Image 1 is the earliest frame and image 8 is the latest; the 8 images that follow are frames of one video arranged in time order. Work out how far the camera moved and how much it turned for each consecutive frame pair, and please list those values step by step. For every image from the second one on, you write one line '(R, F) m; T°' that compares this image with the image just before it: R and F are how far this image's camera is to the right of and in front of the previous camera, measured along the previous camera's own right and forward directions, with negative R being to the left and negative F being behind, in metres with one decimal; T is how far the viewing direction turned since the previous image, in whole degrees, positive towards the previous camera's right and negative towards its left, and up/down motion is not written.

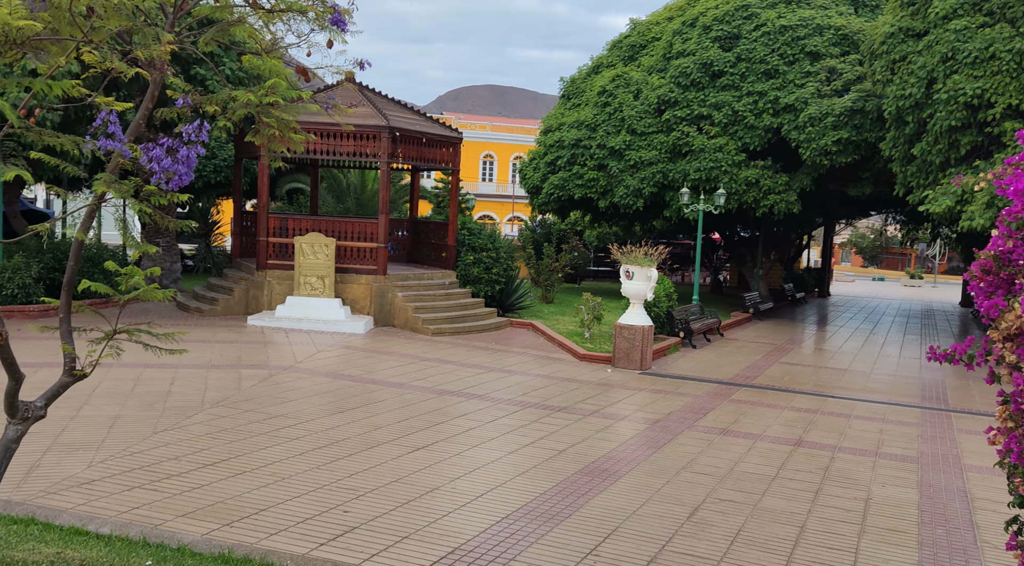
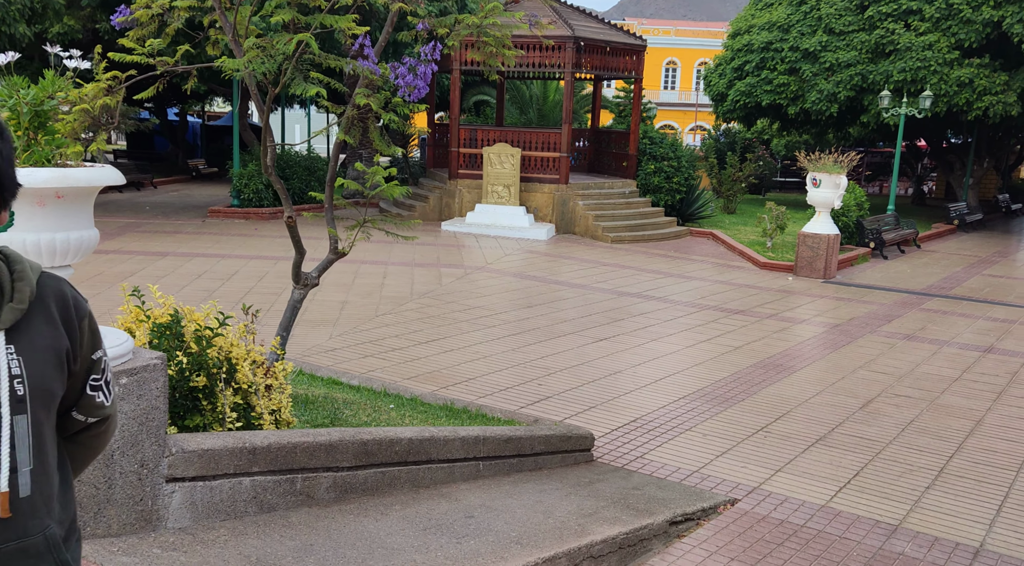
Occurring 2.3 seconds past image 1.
(0.0, -0.7) m; -11°
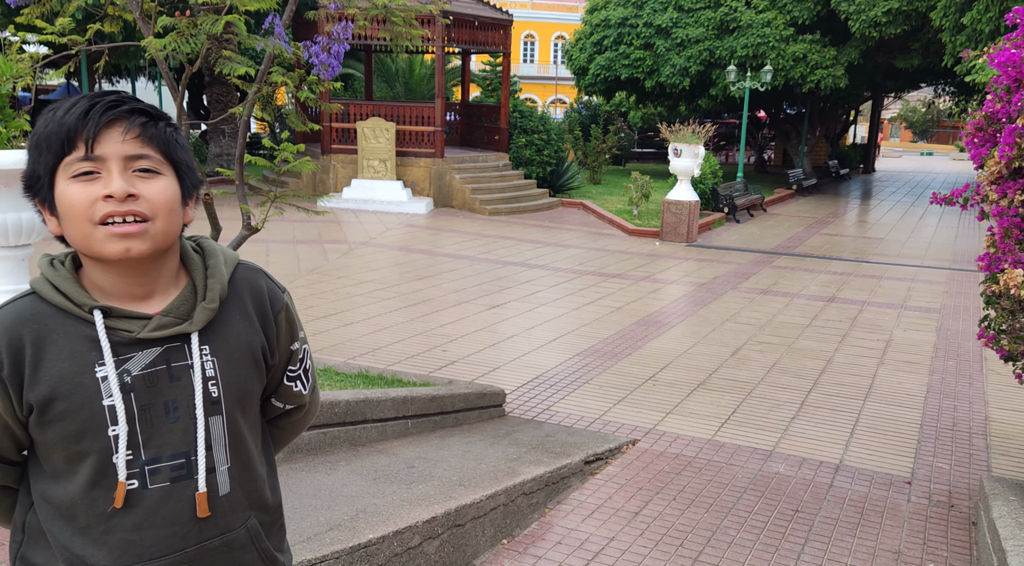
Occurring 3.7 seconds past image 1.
(-0.3, -0.4) m; +8°
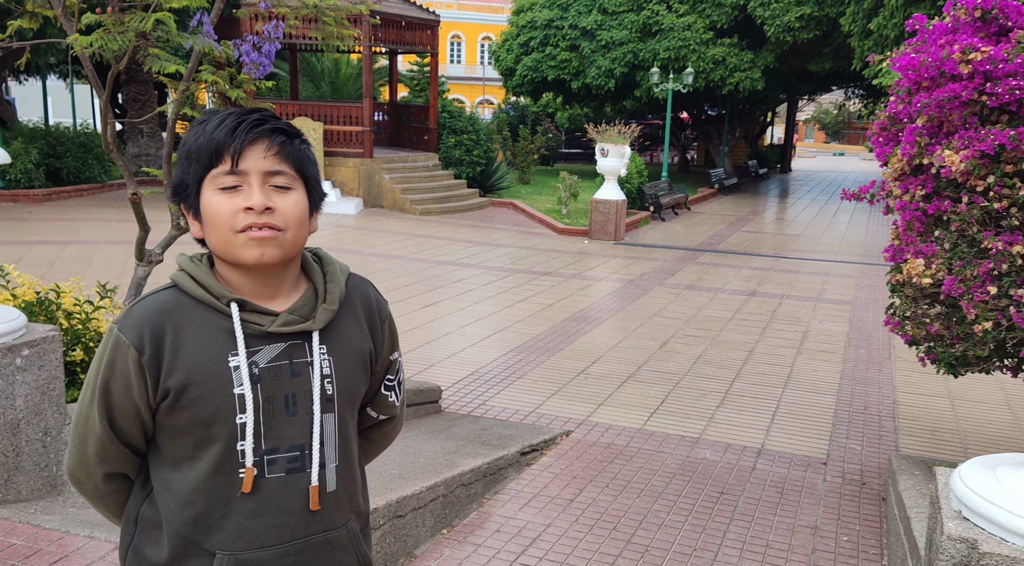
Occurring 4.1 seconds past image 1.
(0.0, -0.1) m; +4°
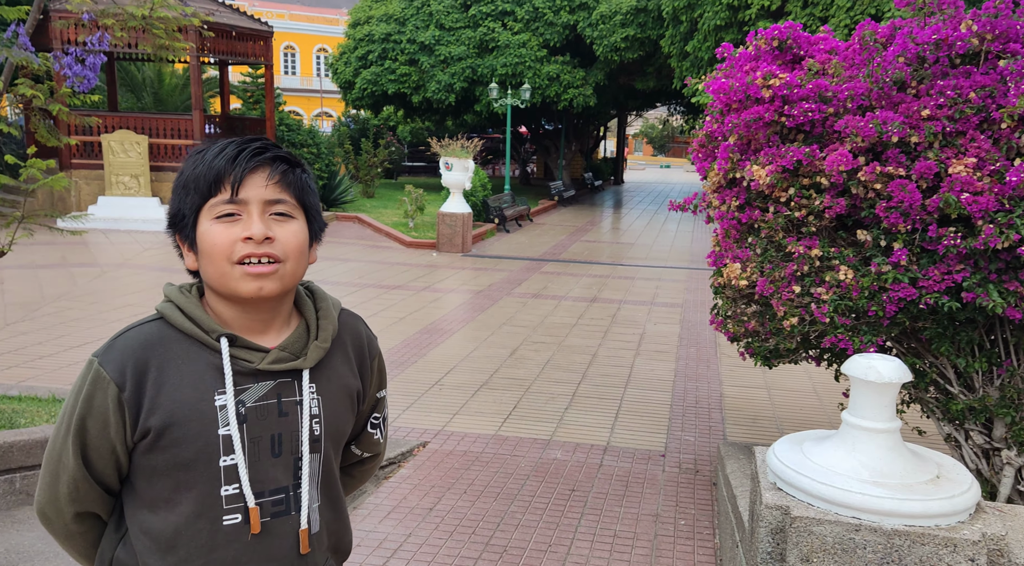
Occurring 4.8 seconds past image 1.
(0.0, -0.2) m; +9°
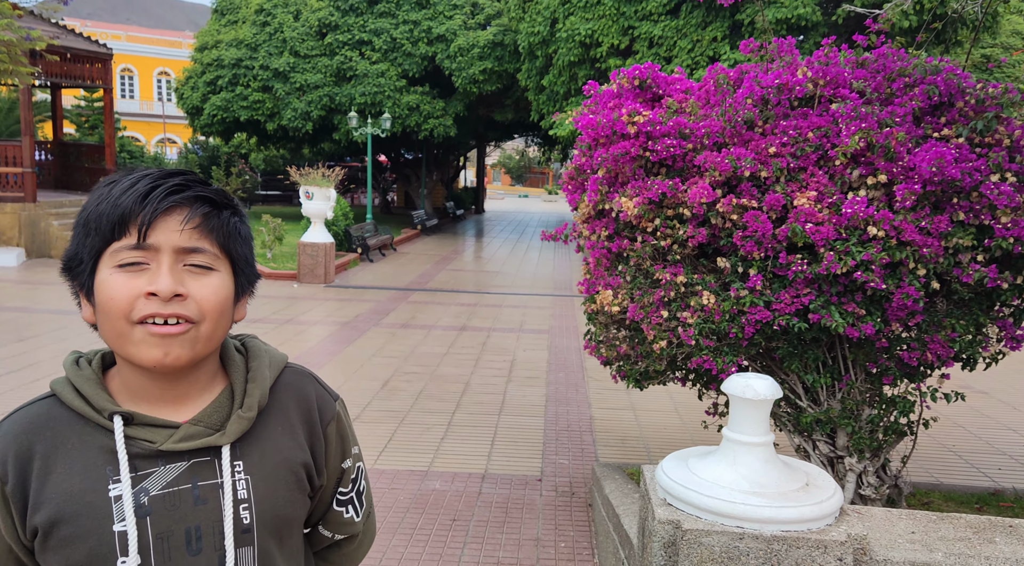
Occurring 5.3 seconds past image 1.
(-0.2, -0.1) m; +9°
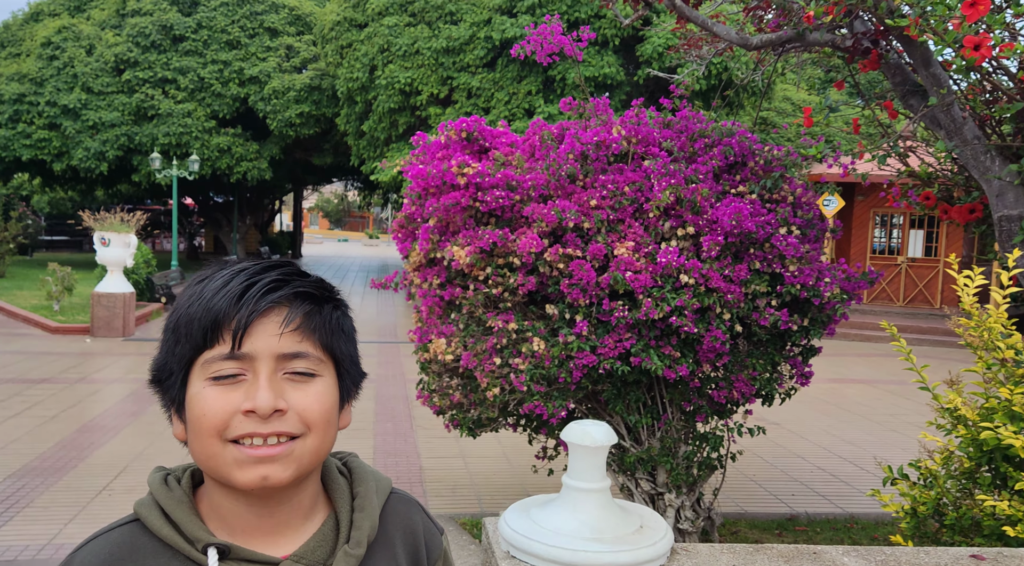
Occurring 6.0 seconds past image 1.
(-0.1, 0.0) m; +12°
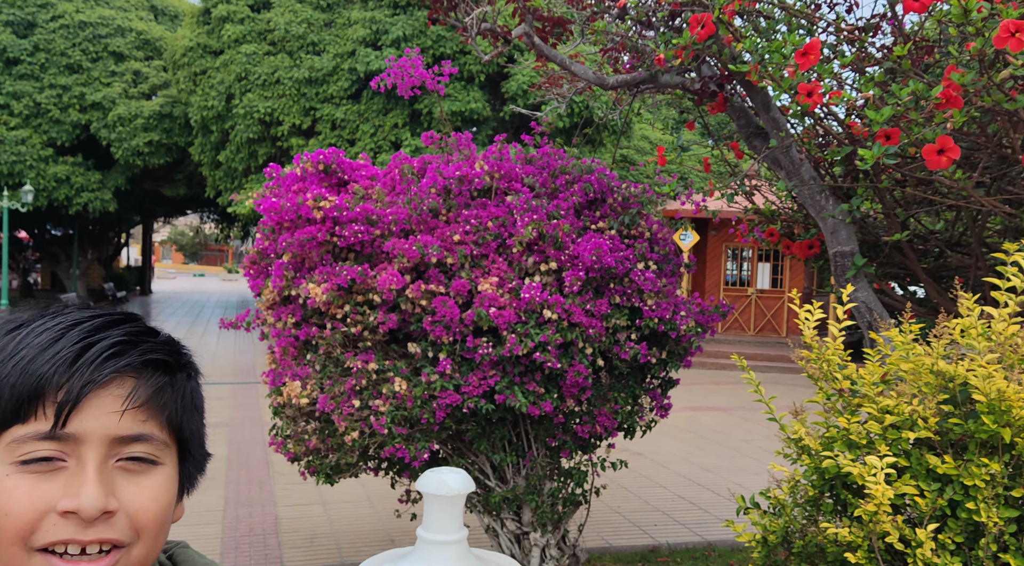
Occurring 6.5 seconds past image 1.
(0.0, +0.1) m; +8°
